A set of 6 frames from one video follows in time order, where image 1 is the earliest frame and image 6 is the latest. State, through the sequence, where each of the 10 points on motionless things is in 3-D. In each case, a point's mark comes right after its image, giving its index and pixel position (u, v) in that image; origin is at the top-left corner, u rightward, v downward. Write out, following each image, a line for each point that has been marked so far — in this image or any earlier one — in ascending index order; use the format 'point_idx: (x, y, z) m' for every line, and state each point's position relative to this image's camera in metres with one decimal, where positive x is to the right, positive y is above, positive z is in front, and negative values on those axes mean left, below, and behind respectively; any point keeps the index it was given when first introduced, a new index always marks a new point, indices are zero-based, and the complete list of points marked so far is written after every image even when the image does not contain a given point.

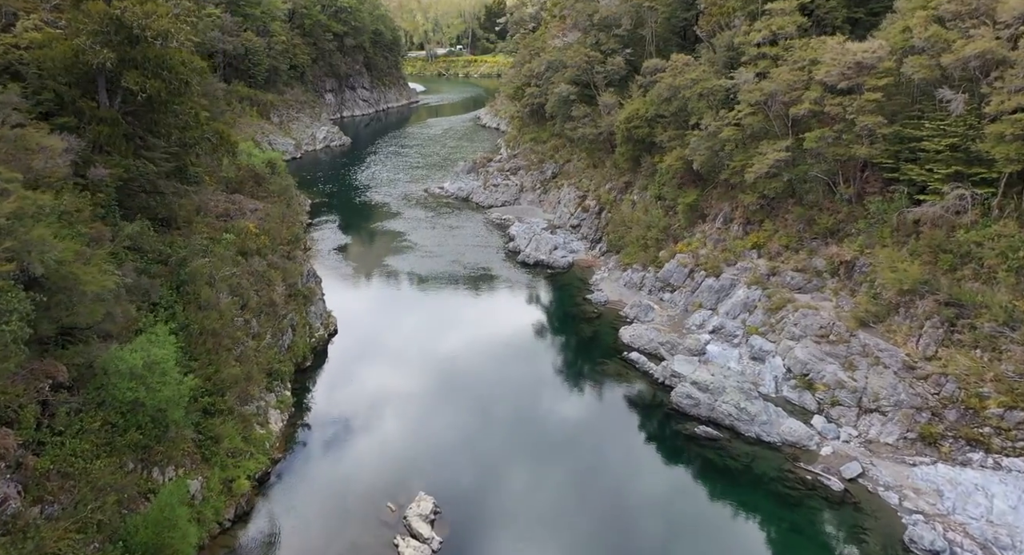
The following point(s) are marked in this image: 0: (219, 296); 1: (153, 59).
0: (-8.9, -0.6, +19.8) m
1: (-9.7, +5.8, +17.6) m
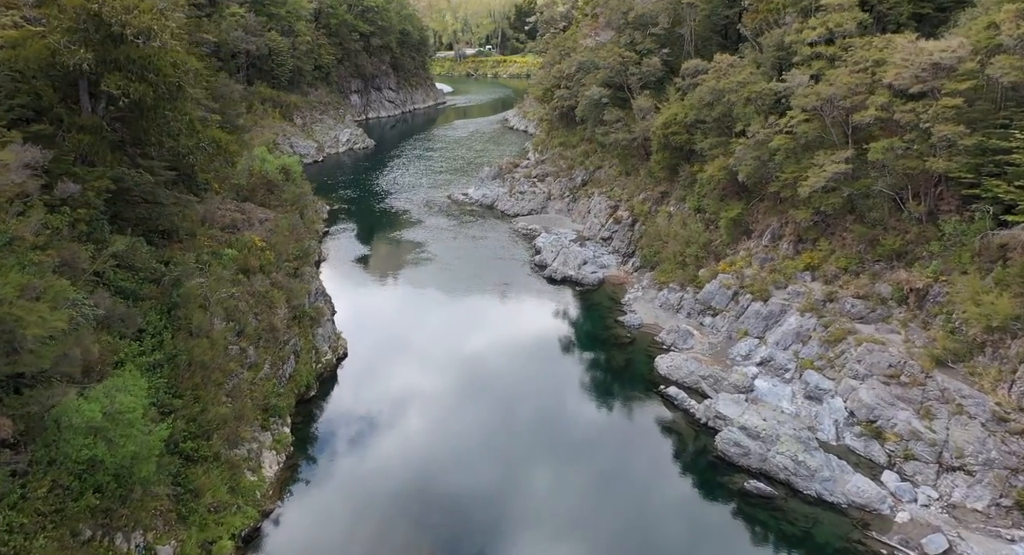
0: (-8.2, -1.2, +17.9) m
1: (-9.0, +5.2, +15.8) m
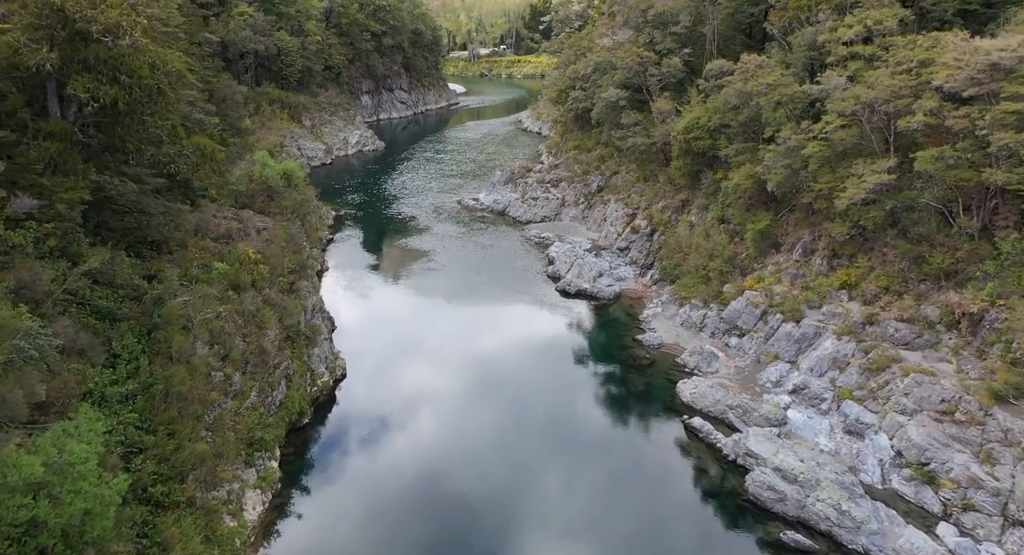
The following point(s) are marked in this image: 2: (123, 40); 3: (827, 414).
0: (-7.9, -1.7, +16.4) m
1: (-8.8, +4.7, +14.3) m
2: (-8.3, +5.0, +13.9) m
3: (+8.9, -3.9, +18.5) m
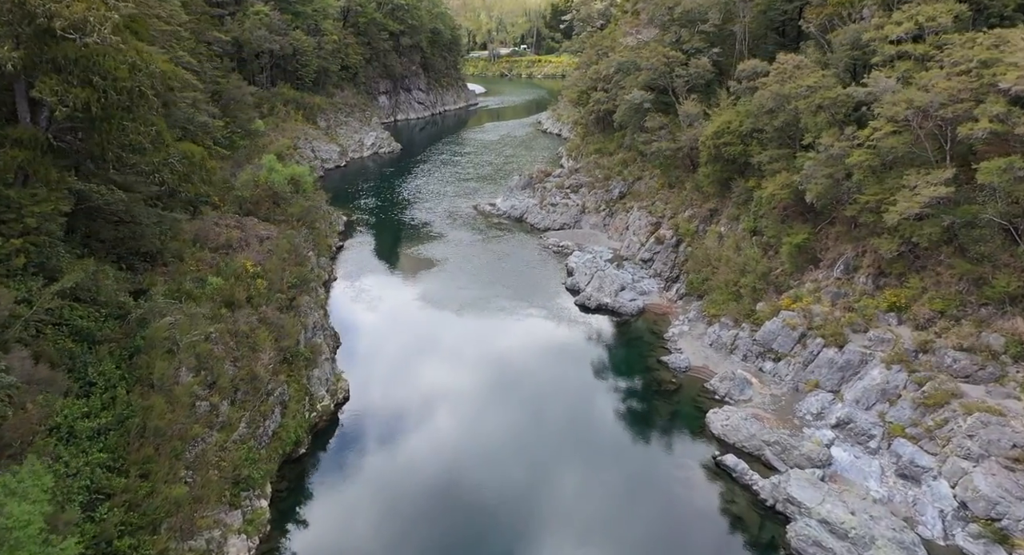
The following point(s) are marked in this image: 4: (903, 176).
0: (-7.6, -2.2, +15.0) m
1: (-8.5, +4.3, +12.9) m
2: (-8.0, +4.6, +12.5) m
3: (+9.3, -4.5, +16.7) m
4: (+11.6, +3.0, +19.4) m
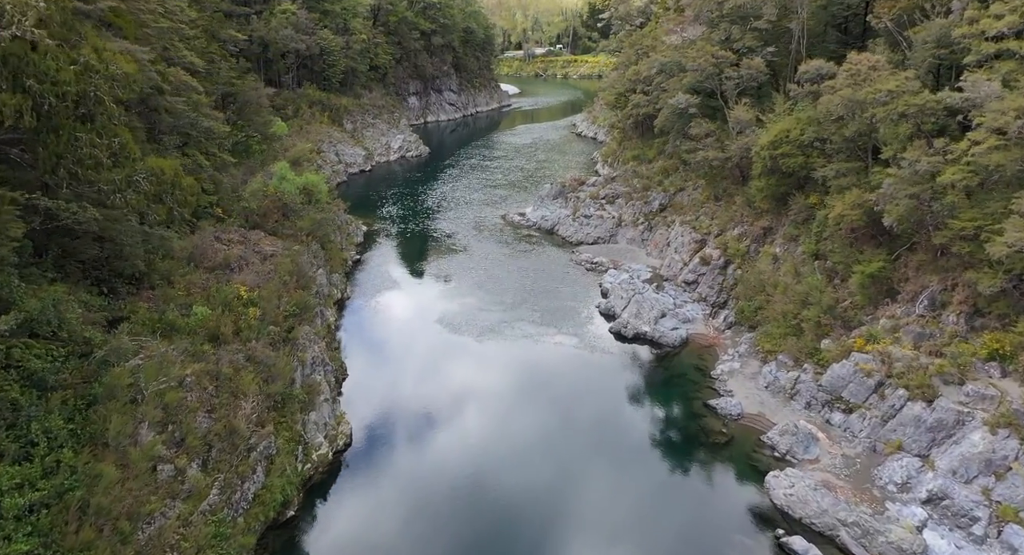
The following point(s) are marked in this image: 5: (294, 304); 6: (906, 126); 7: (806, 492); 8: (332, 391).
0: (-7.2, -2.9, +12.7) m
1: (-8.1, +3.5, +10.6) m
2: (-7.6, +3.8, +10.2) m
3: (+9.7, -5.5, +13.5) m
4: (+12.3, +2.0, +16.2) m
5: (-6.3, -0.8, +19.3) m
6: (+11.5, +4.4, +19.0) m
7: (+6.9, -5.0, +15.4) m
8: (-5.1, -3.2, +18.7) m
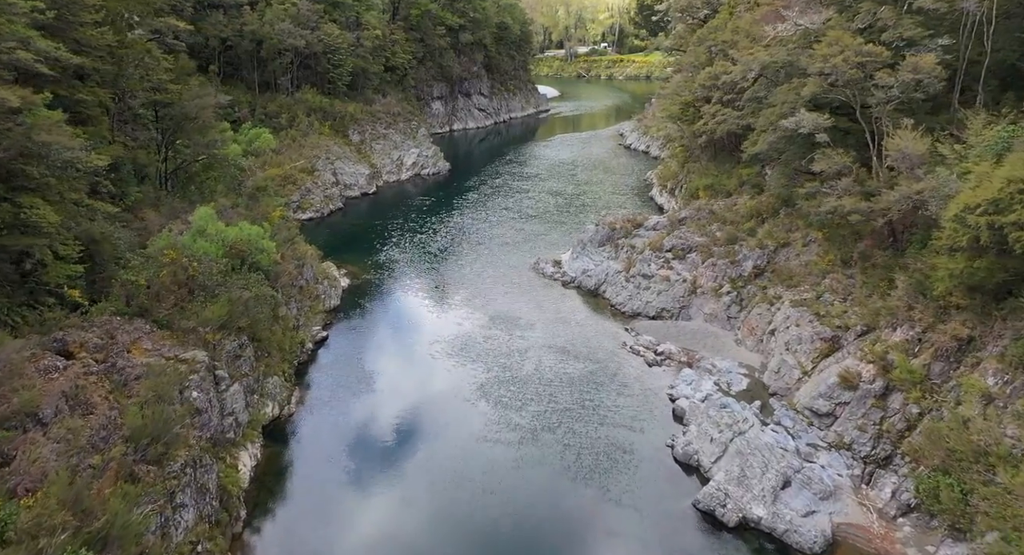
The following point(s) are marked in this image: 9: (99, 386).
0: (-7.4, -5.9, +3.4) m
1: (-8.2, +0.6, +1.4) m
2: (-7.8, +0.9, +0.9) m
3: (+9.5, -8.8, +3.3) m
4: (+12.3, -1.4, +5.8) m
5: (-6.1, -3.7, +9.9) m
6: (+11.7, +1.1, +8.7) m
7: (+6.8, -8.2, +5.2) m
8: (-5.0, -6.2, +9.2) m
9: (-8.3, -2.1, +13.2) m
